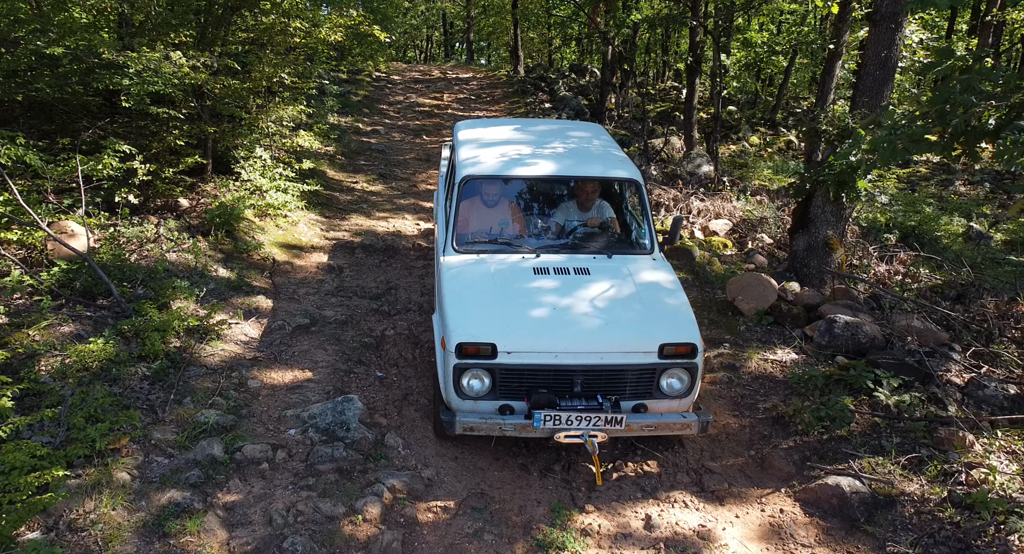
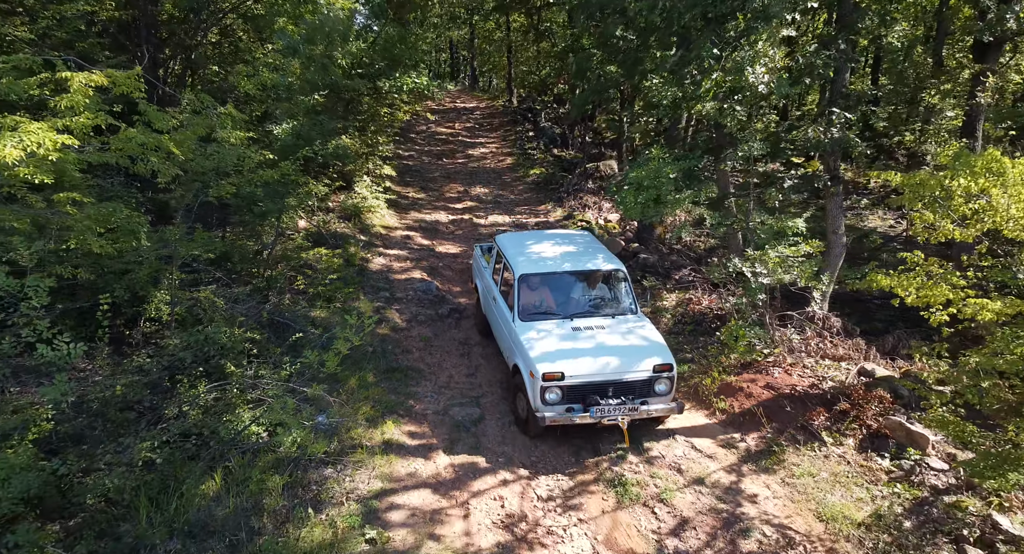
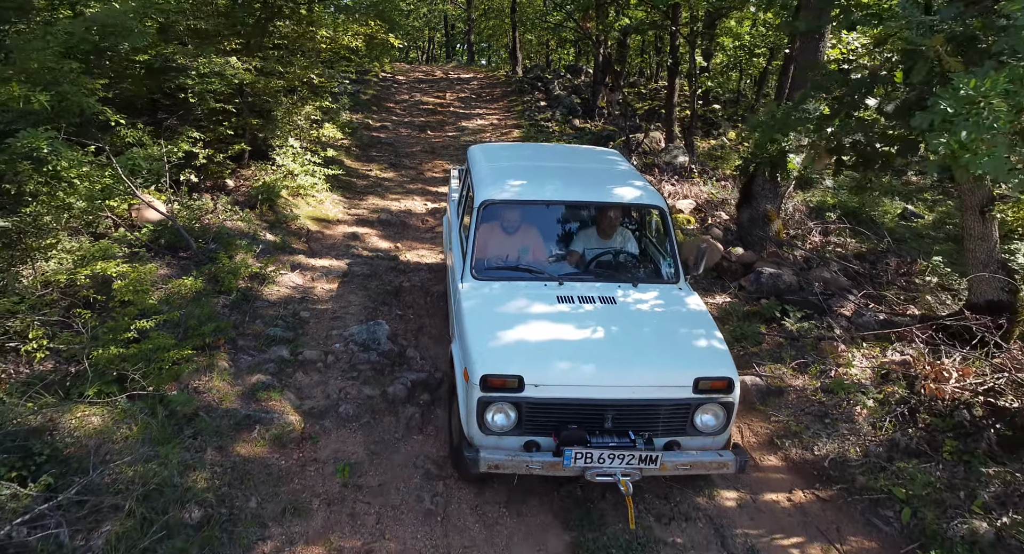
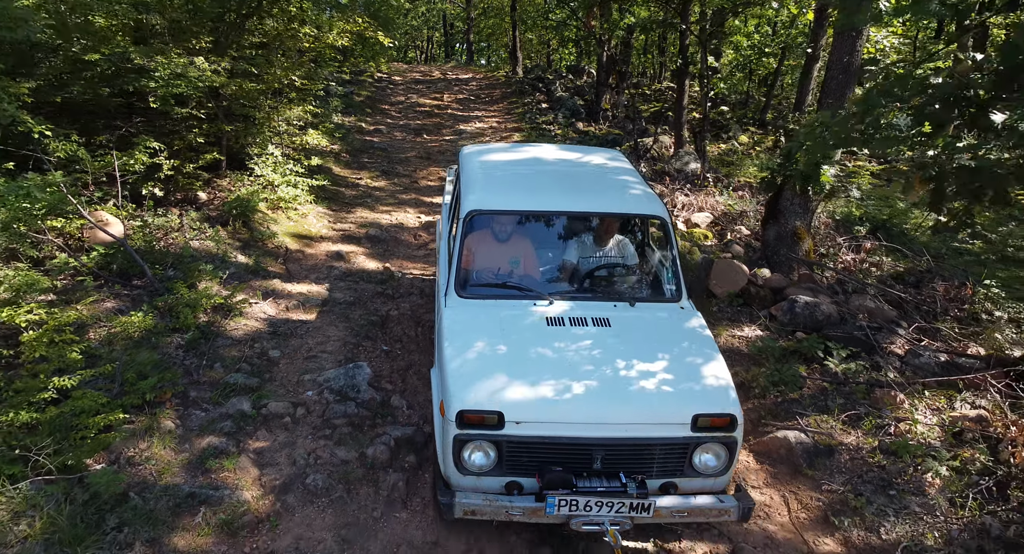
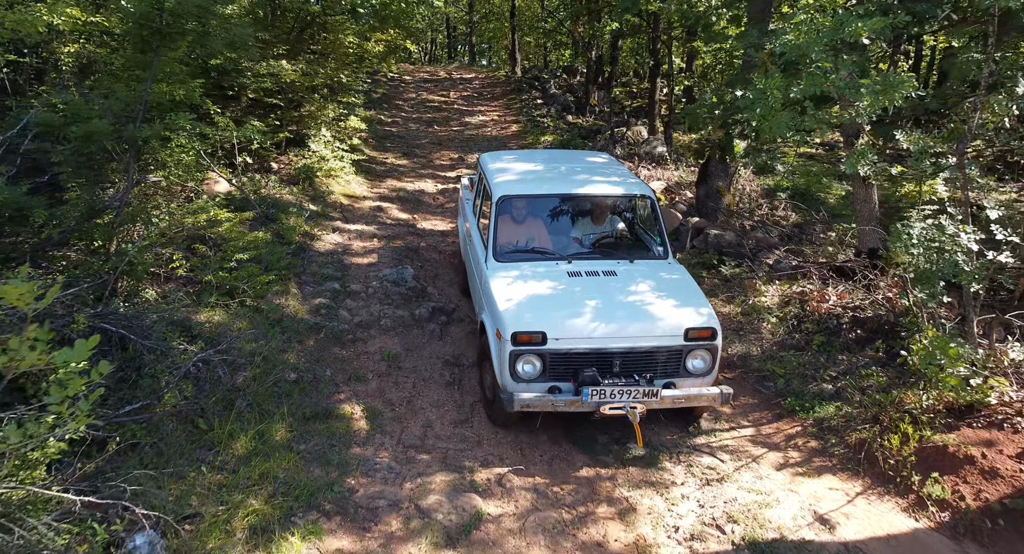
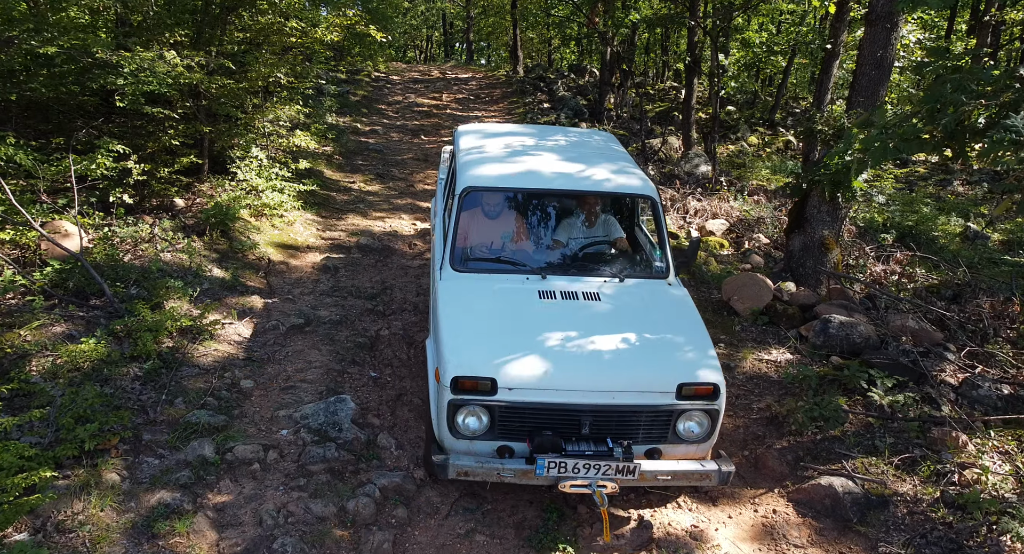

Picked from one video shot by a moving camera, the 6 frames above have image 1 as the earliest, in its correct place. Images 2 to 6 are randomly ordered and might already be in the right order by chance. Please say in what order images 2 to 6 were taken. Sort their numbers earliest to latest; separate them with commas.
6, 4, 3, 5, 2
